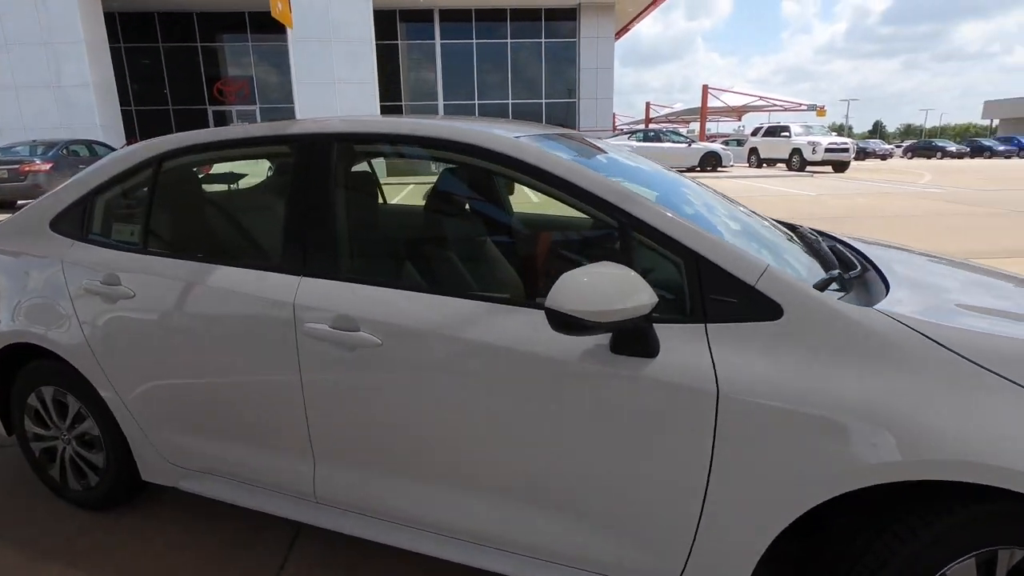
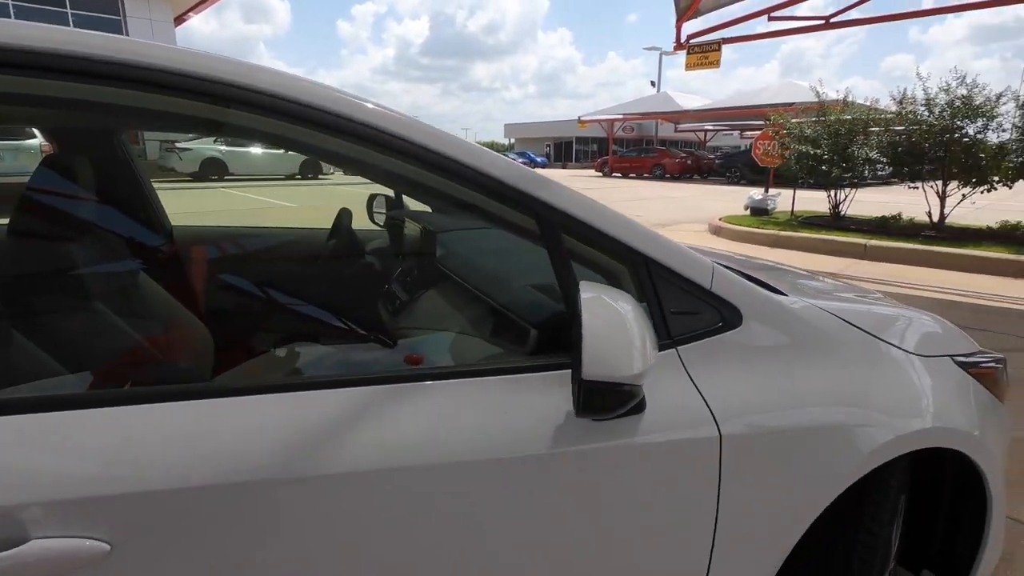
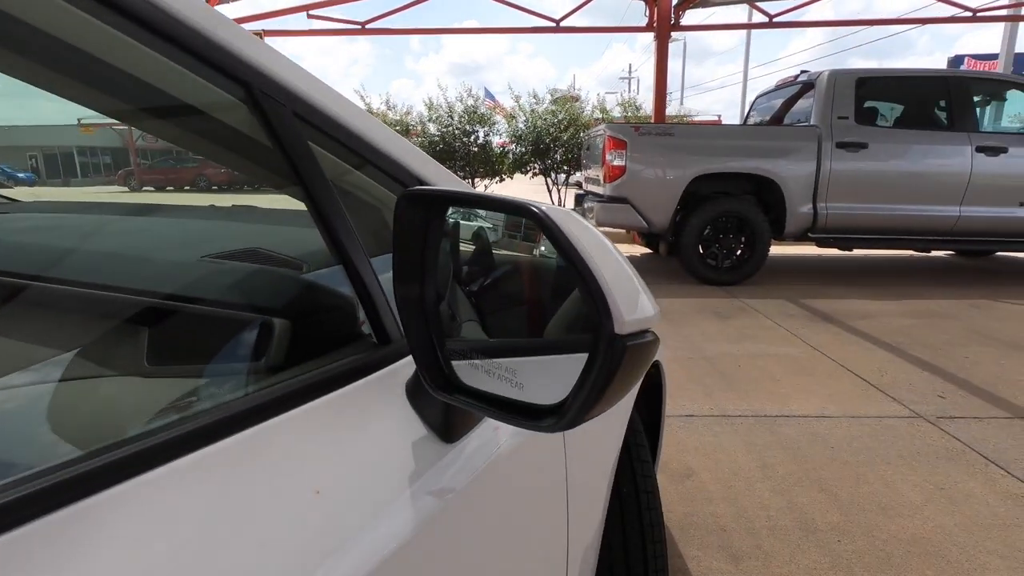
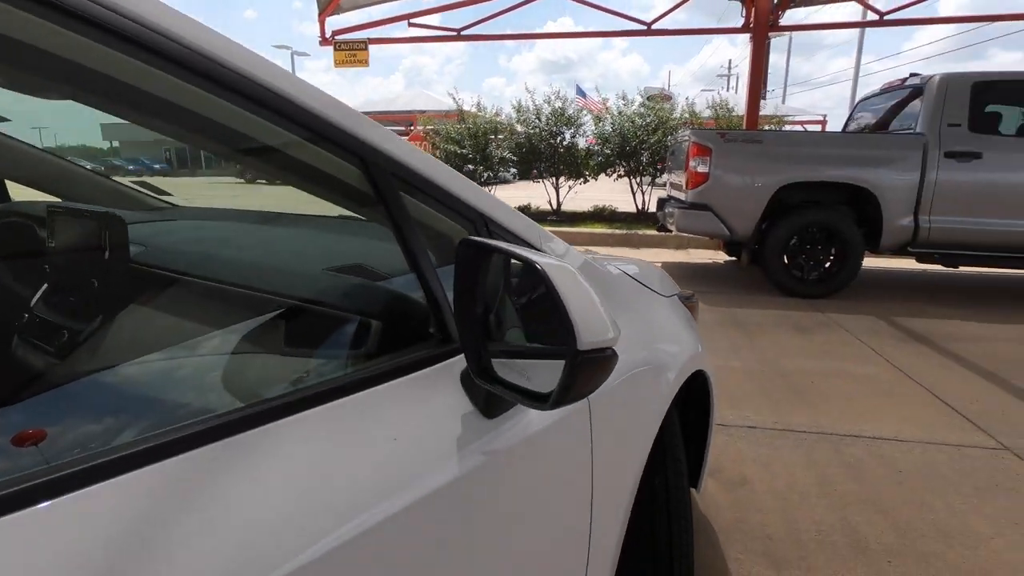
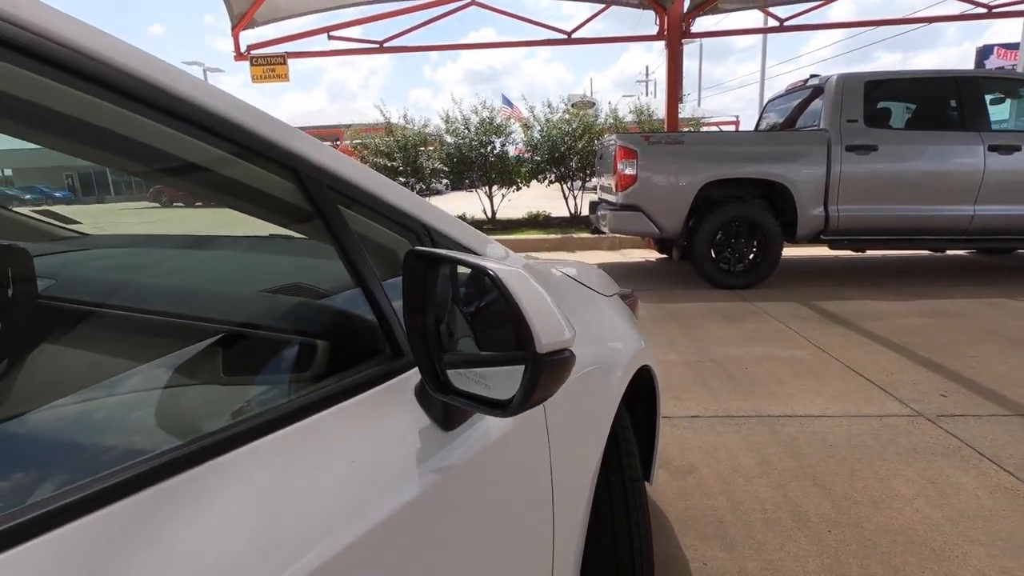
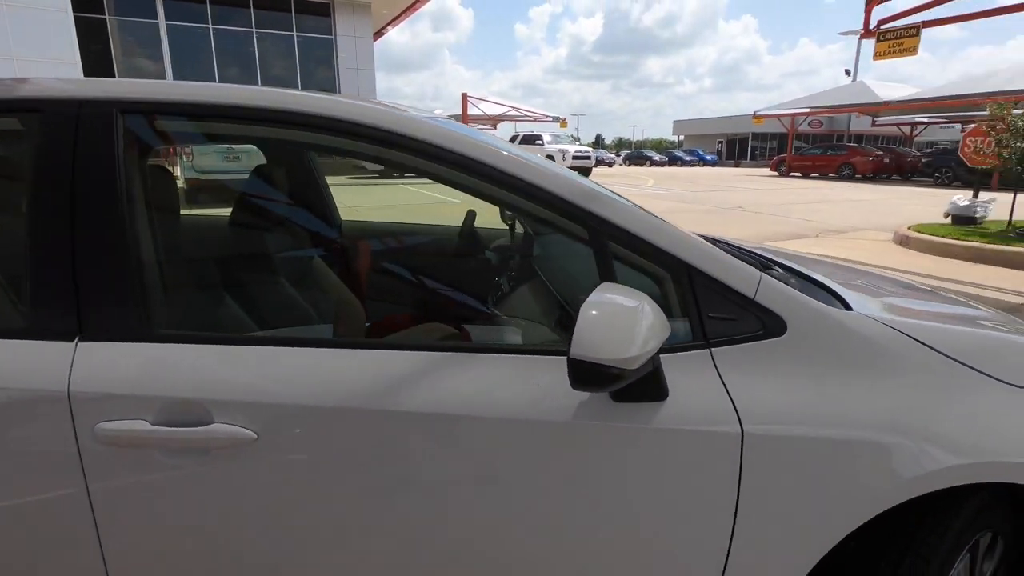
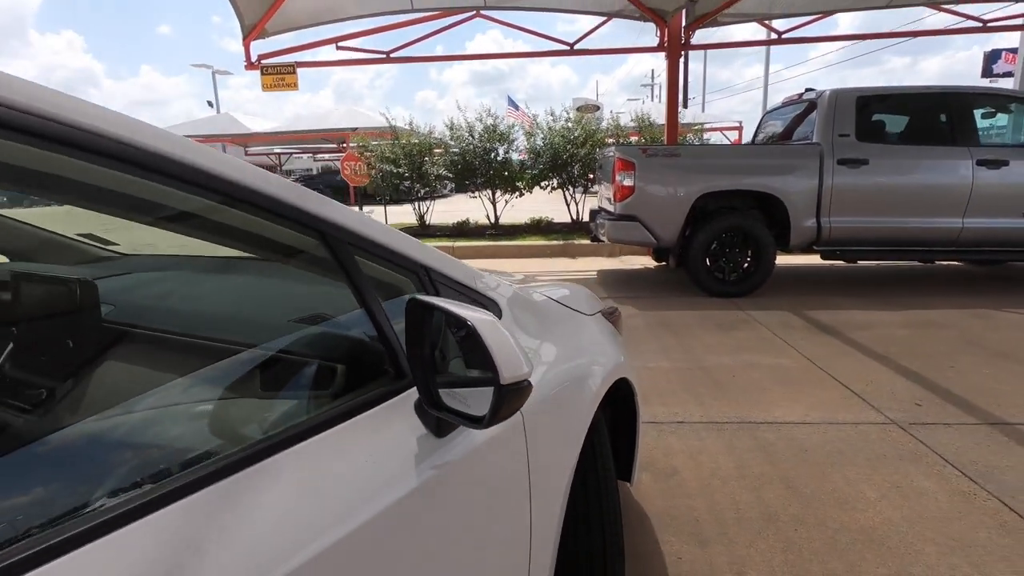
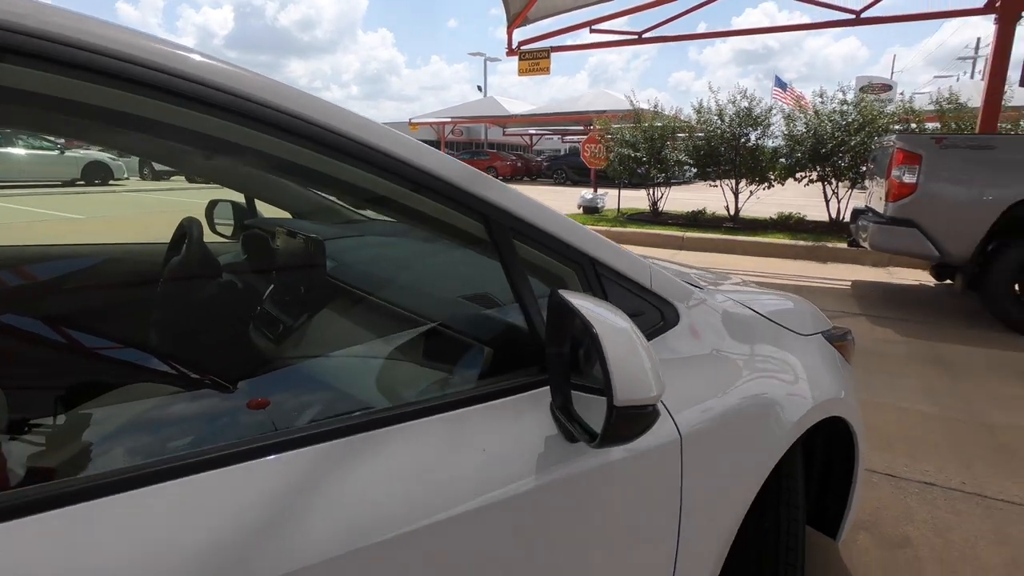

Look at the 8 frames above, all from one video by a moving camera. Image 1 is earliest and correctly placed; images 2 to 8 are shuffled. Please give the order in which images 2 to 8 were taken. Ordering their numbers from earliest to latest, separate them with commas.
6, 2, 8, 4, 3, 5, 7
